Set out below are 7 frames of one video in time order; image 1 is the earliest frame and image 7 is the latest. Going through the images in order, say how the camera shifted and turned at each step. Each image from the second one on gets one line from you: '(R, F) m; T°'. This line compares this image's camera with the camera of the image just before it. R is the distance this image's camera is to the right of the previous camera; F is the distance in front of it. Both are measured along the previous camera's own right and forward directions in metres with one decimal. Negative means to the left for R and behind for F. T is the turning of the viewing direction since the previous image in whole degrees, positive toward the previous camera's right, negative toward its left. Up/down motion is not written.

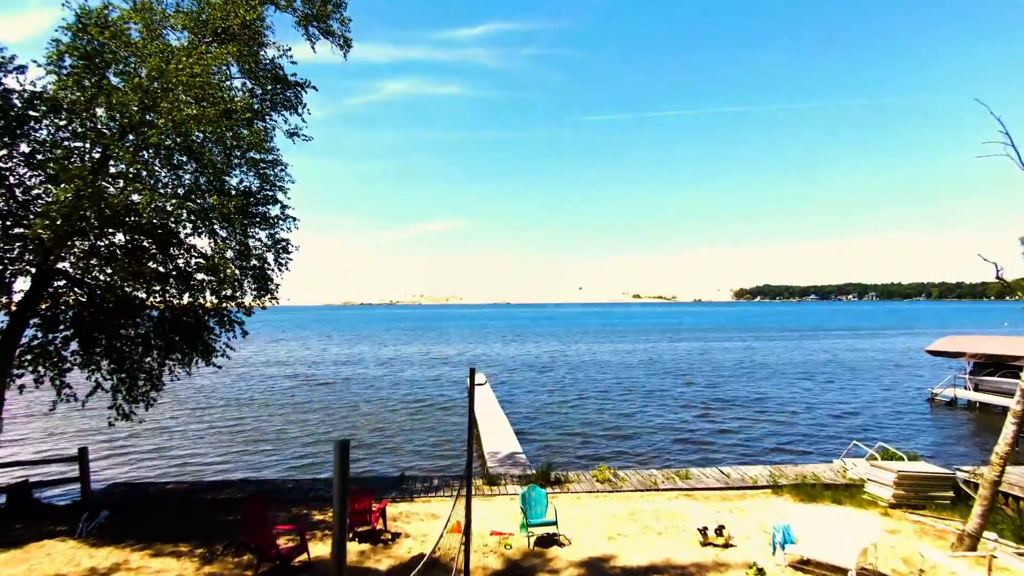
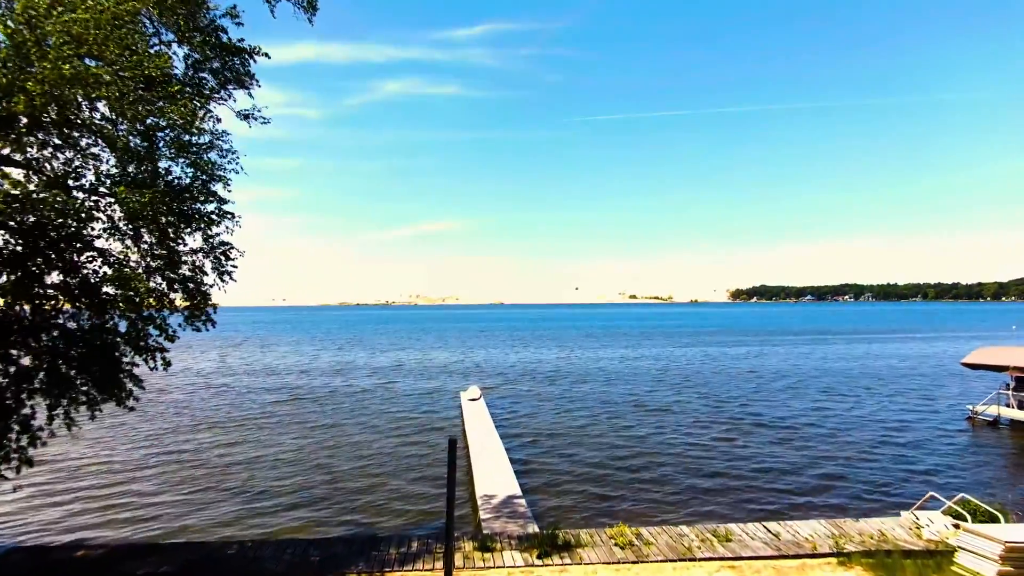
(0.0, +2.1) m; 0°
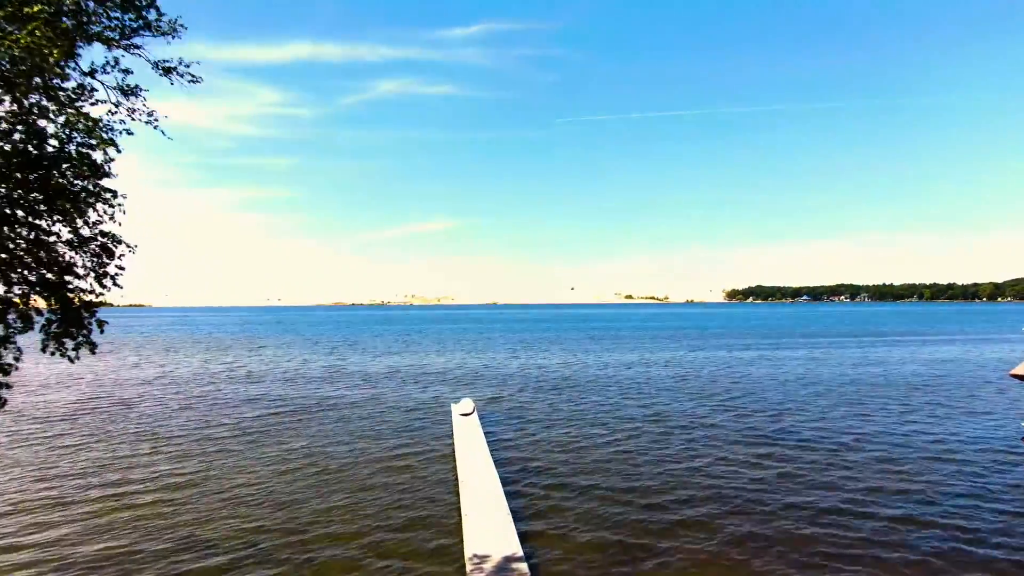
(-0.2, +2.5) m; 0°
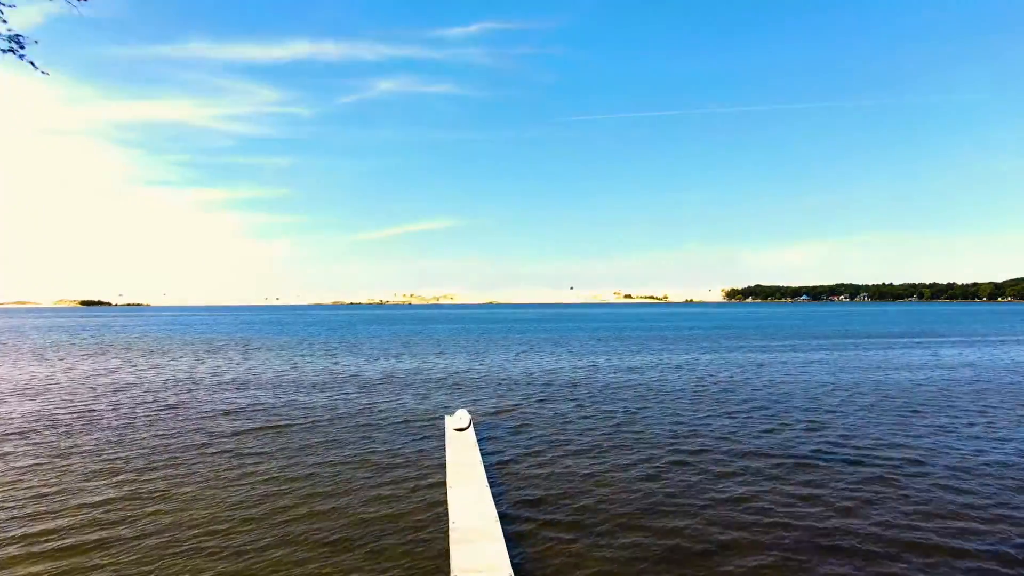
(-0.6, +2.5) m; 0°
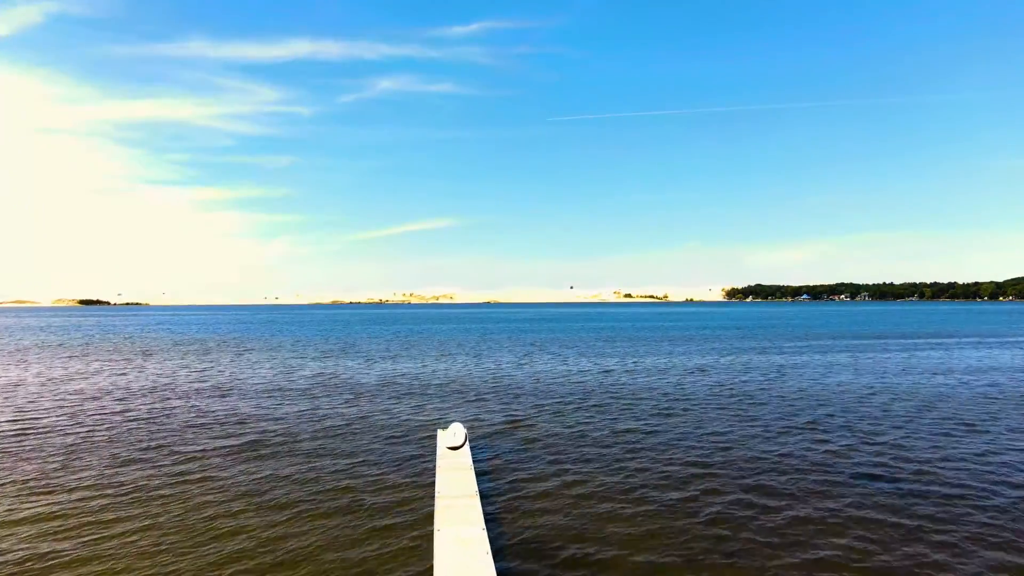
(-0.3, +2.3) m; 0°
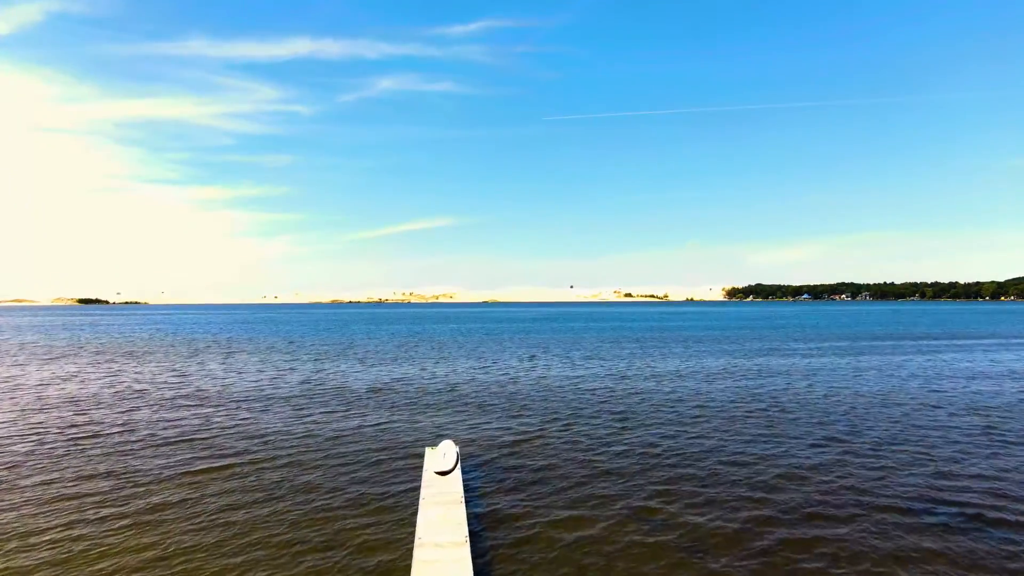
(-0.2, +2.6) m; 0°
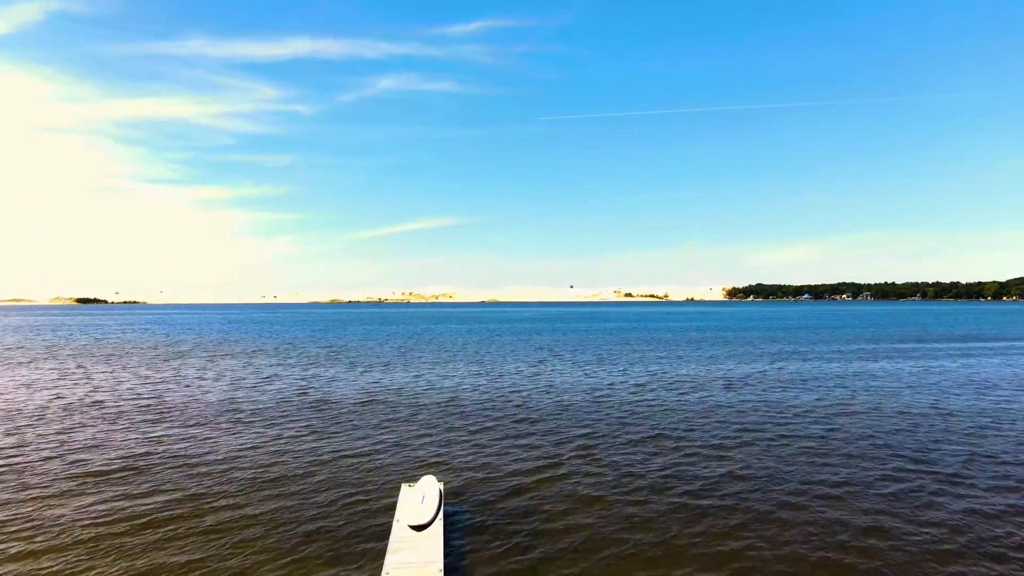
(-0.4, +2.9) m; 0°
